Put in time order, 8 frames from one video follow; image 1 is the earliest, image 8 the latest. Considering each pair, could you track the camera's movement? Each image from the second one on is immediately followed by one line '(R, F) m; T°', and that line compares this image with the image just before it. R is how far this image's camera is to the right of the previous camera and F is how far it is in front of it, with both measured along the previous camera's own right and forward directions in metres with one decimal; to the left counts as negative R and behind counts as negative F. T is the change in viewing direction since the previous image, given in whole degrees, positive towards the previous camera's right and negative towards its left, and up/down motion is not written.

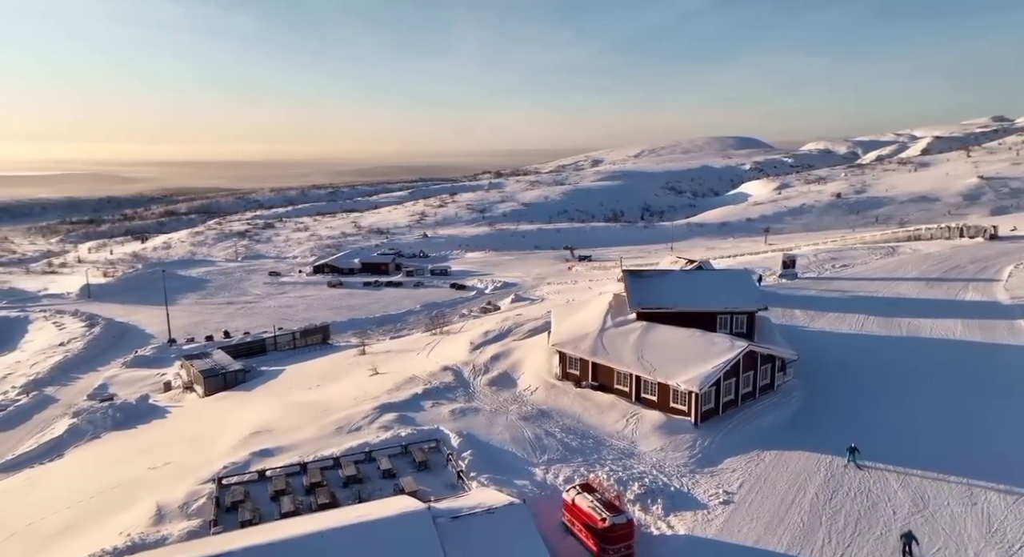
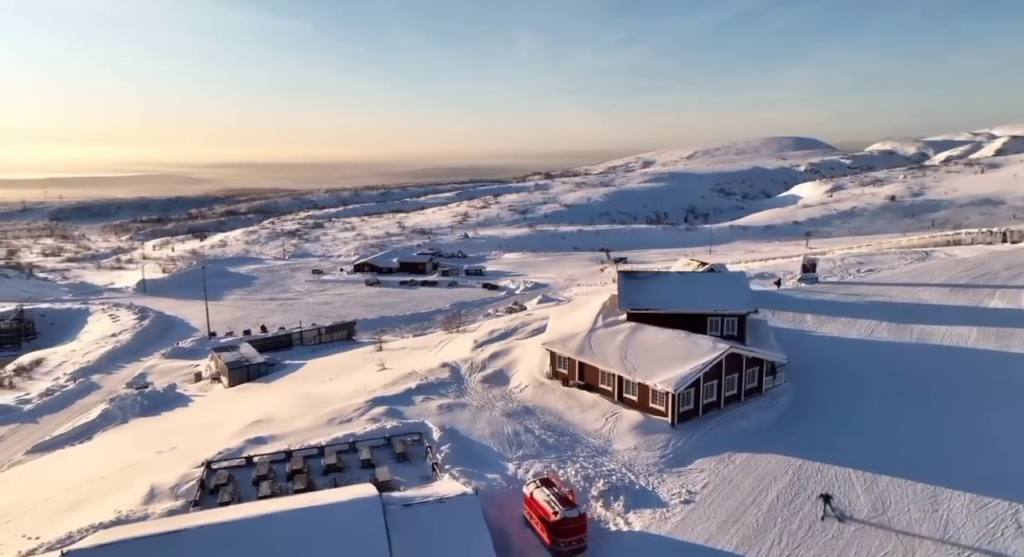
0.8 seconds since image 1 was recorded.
(+1.8, -0.3) m; -4°
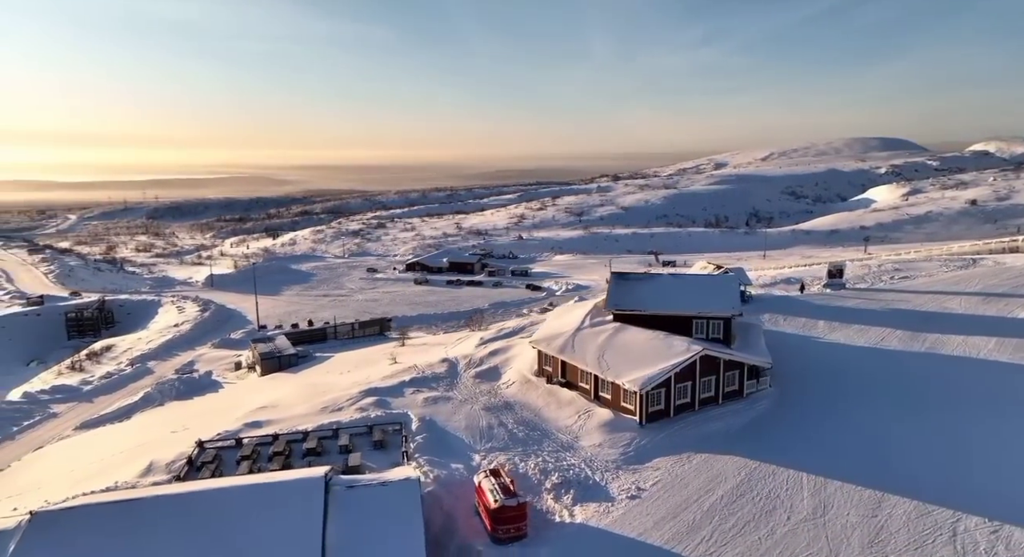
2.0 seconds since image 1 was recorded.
(+2.5, -0.4) m; -6°
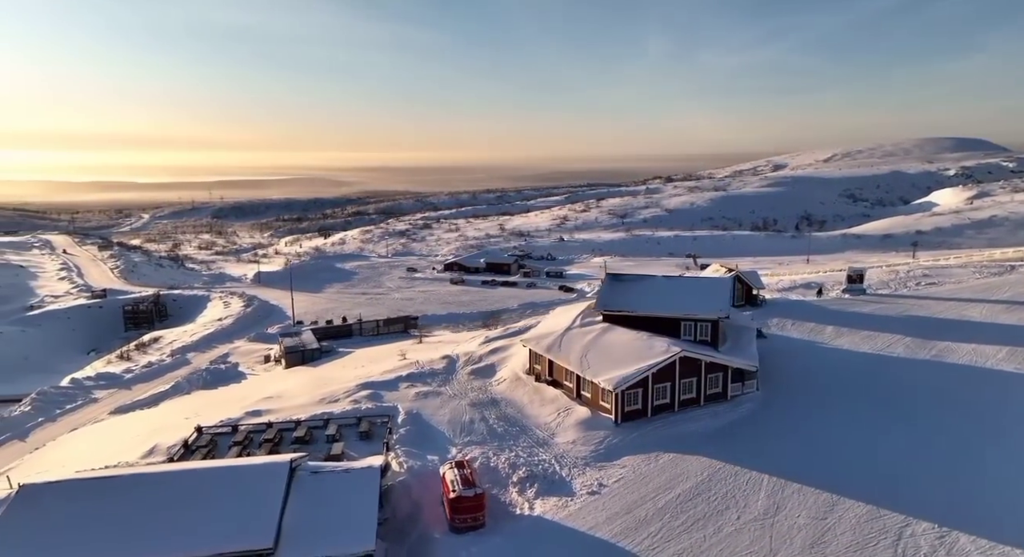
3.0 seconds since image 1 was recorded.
(+1.9, -0.4) m; -4°
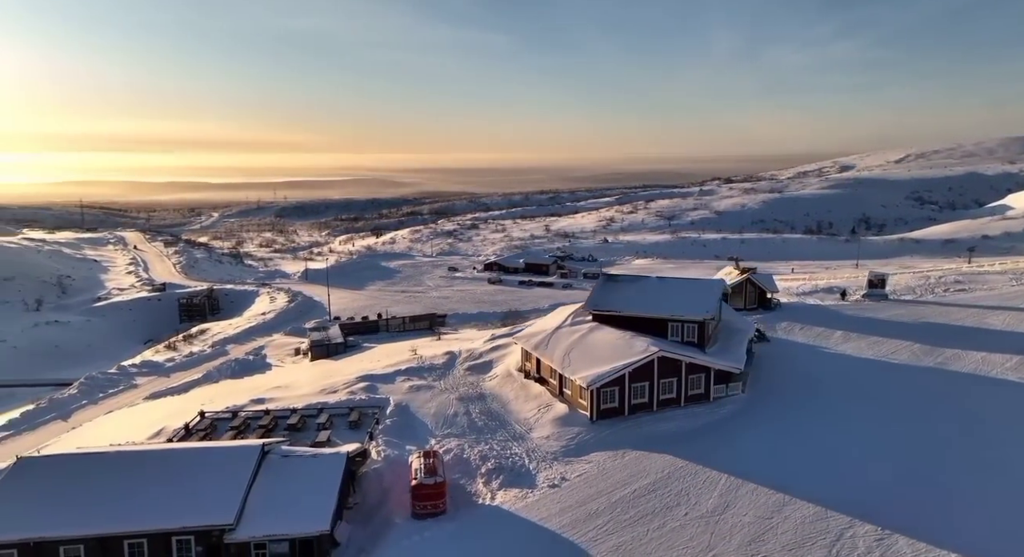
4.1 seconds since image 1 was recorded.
(+2.0, -0.4) m; -4°
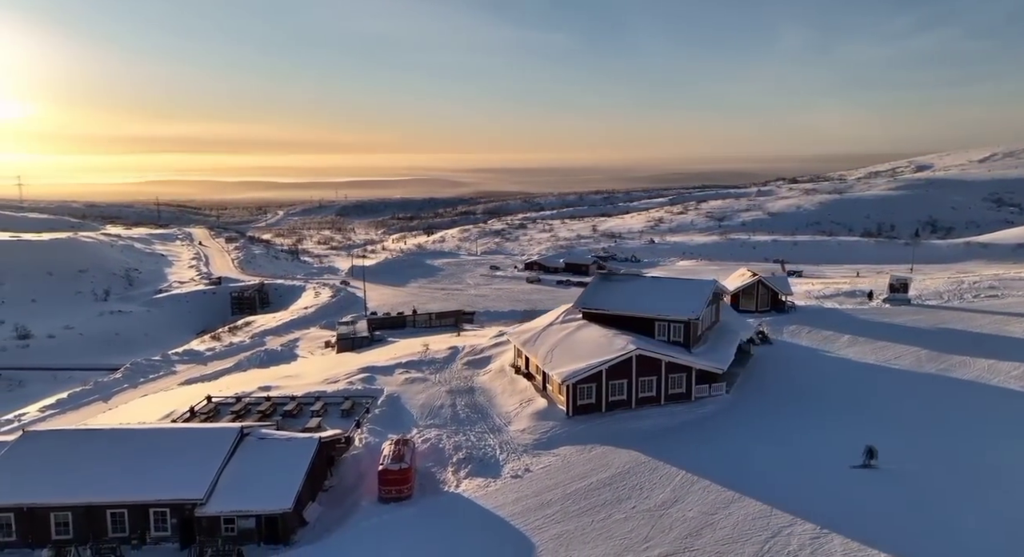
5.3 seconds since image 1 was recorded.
(+2.1, -0.4) m; -5°
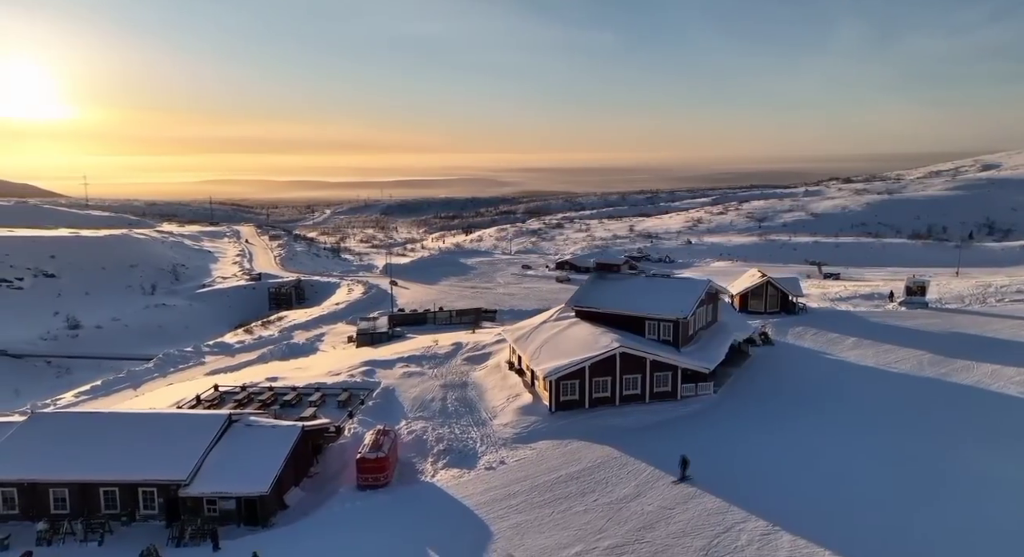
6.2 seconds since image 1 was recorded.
(+1.6, -0.3) m; -4°
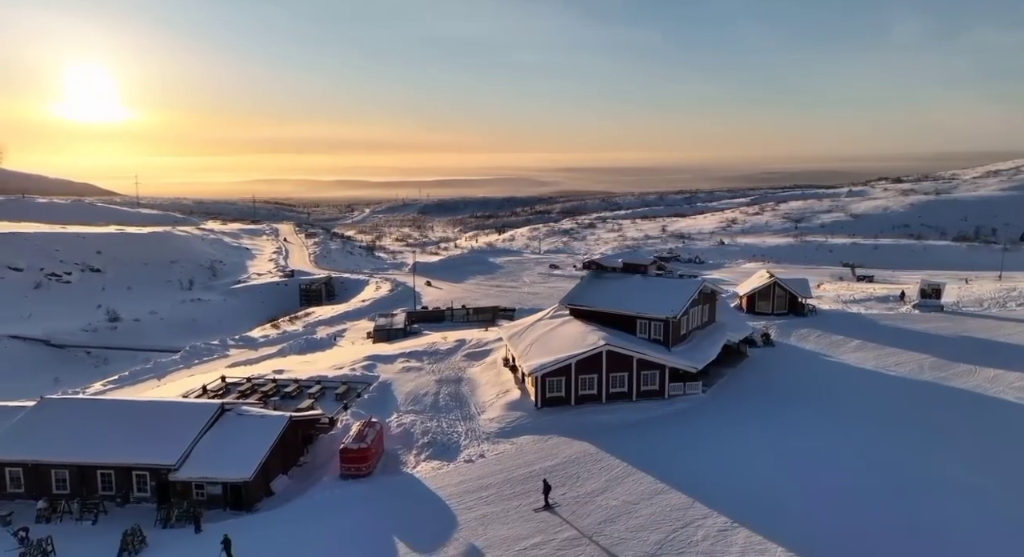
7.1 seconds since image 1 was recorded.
(+1.4, -0.3) m; -3°
